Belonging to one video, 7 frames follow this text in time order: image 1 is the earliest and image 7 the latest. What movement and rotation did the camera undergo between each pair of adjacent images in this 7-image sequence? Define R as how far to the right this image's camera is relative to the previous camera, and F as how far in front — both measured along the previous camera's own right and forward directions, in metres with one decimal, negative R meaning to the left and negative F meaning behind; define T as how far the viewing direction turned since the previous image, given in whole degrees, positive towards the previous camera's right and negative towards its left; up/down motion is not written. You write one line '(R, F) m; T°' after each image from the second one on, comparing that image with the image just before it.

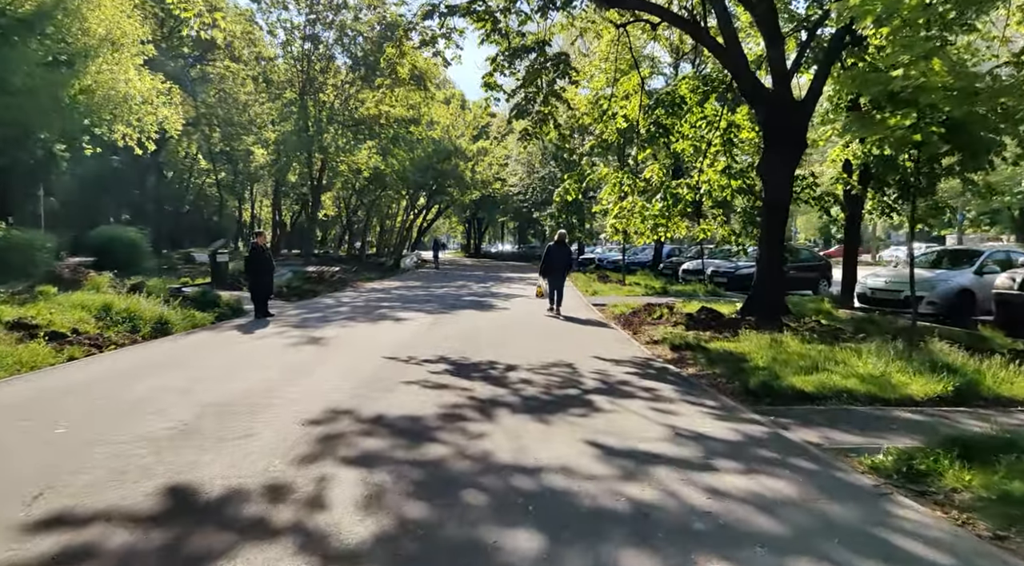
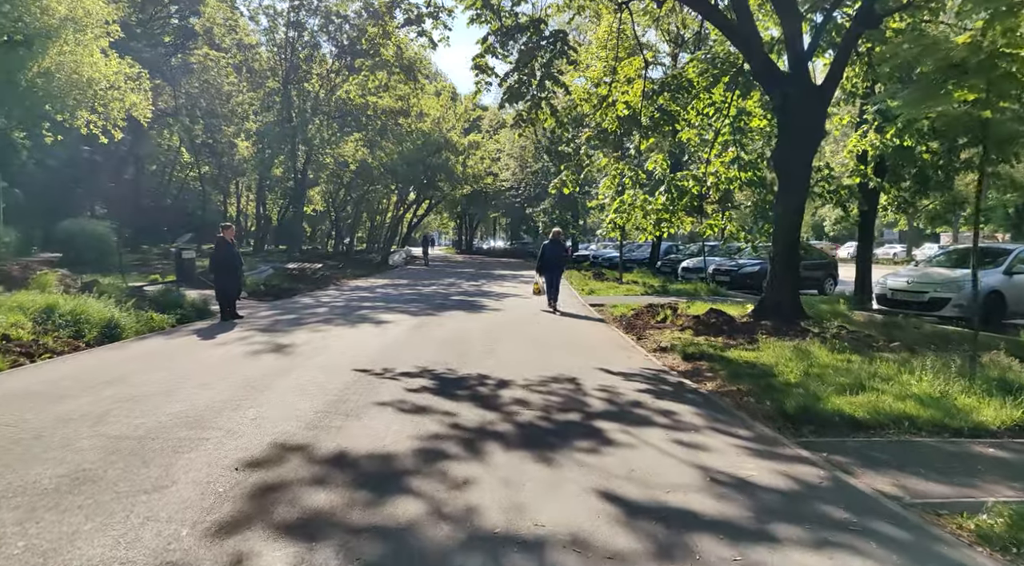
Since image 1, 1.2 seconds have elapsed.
(0.0, +1.2) m; +1°
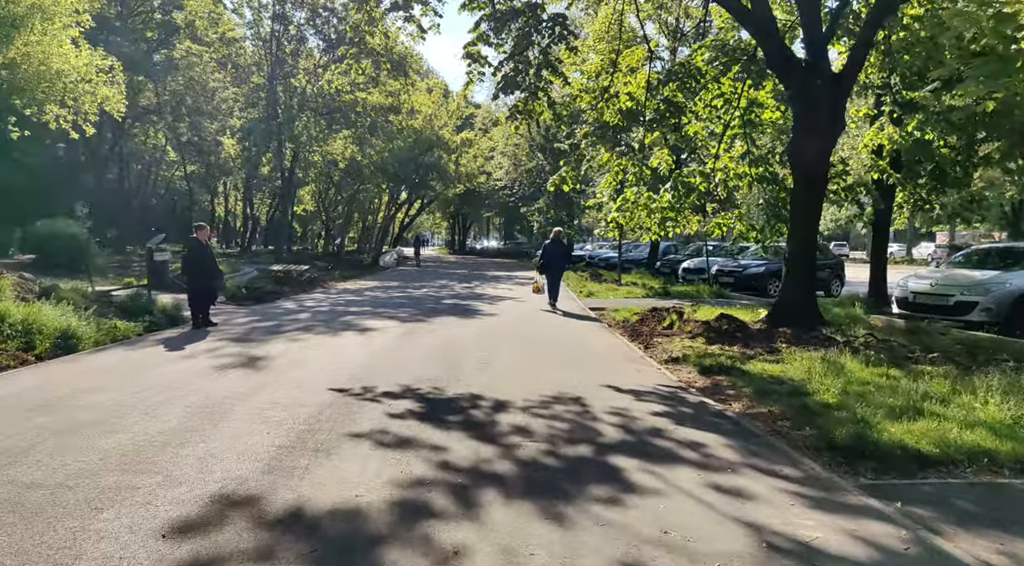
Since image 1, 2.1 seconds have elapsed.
(0.0, +0.9) m; +1°
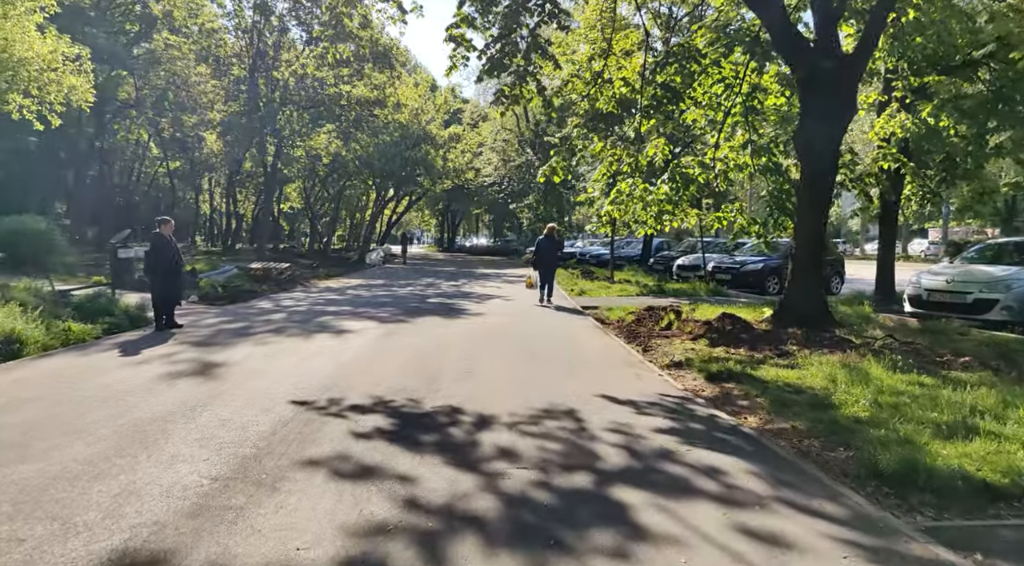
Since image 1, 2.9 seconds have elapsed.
(0.0, +0.8) m; +1°
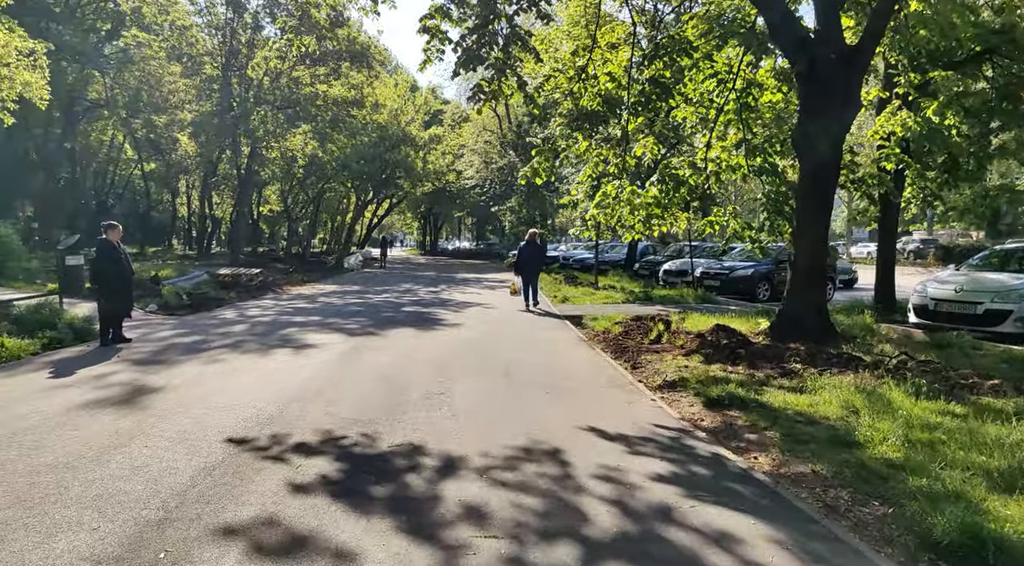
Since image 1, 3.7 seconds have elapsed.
(+0.1, +0.9) m; +1°
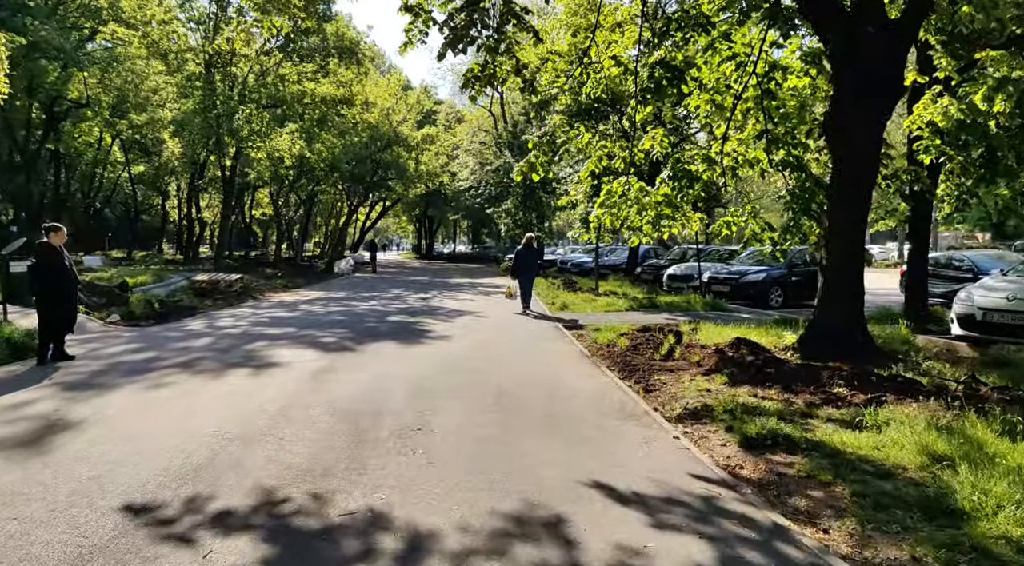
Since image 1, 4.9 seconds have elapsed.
(0.0, +1.3) m; 0°
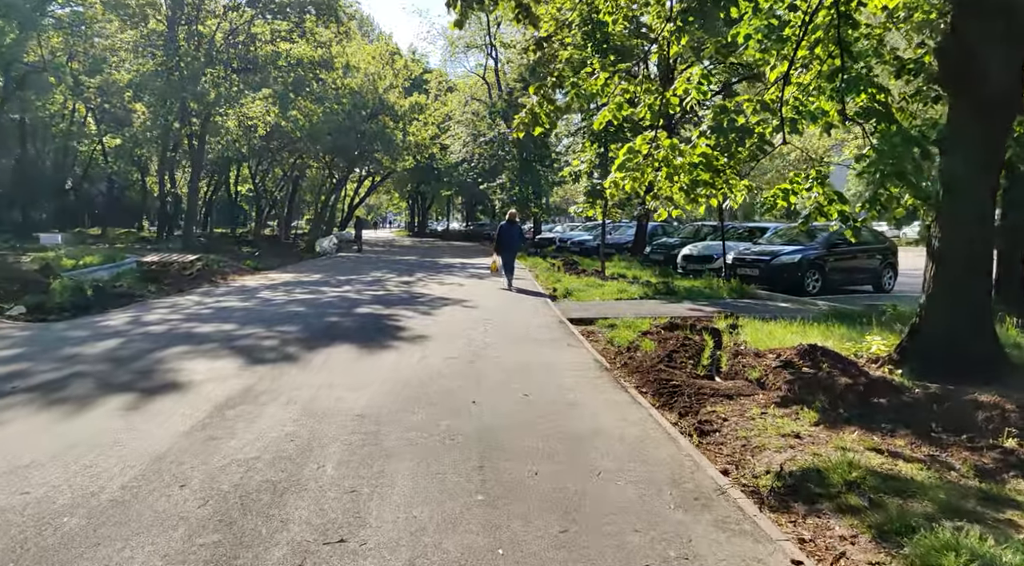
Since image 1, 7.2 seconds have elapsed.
(0.0, +2.5) m; 0°
